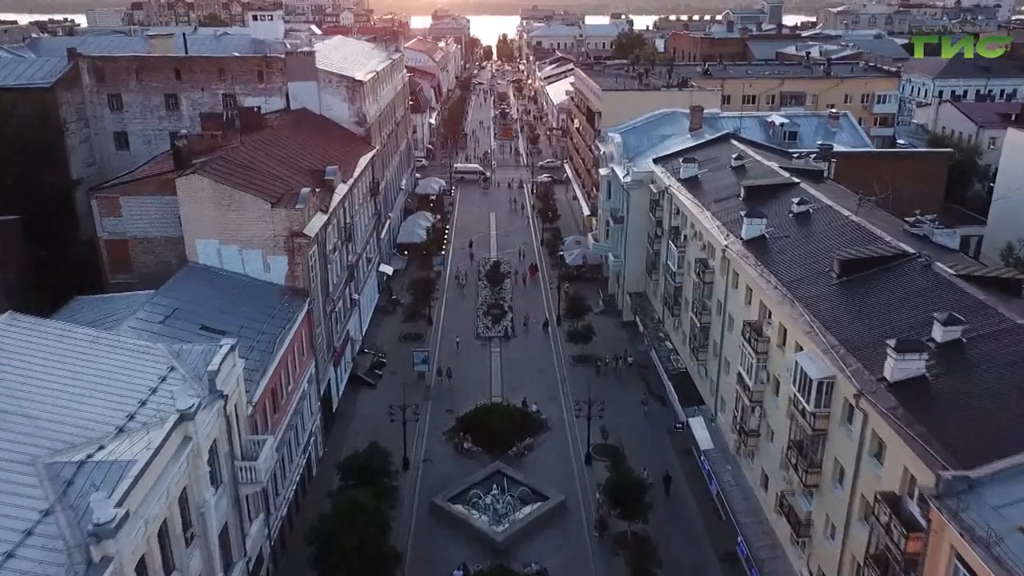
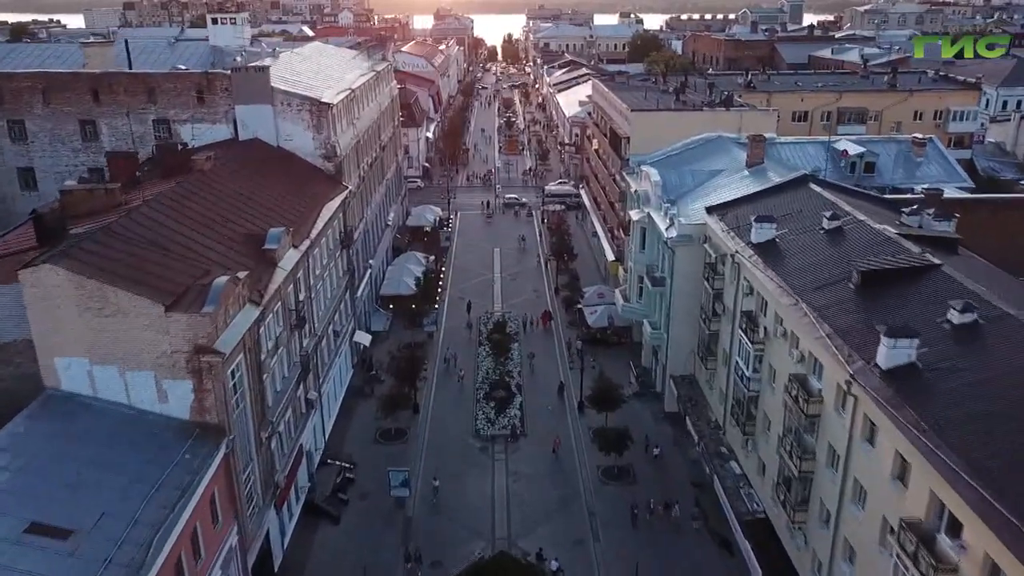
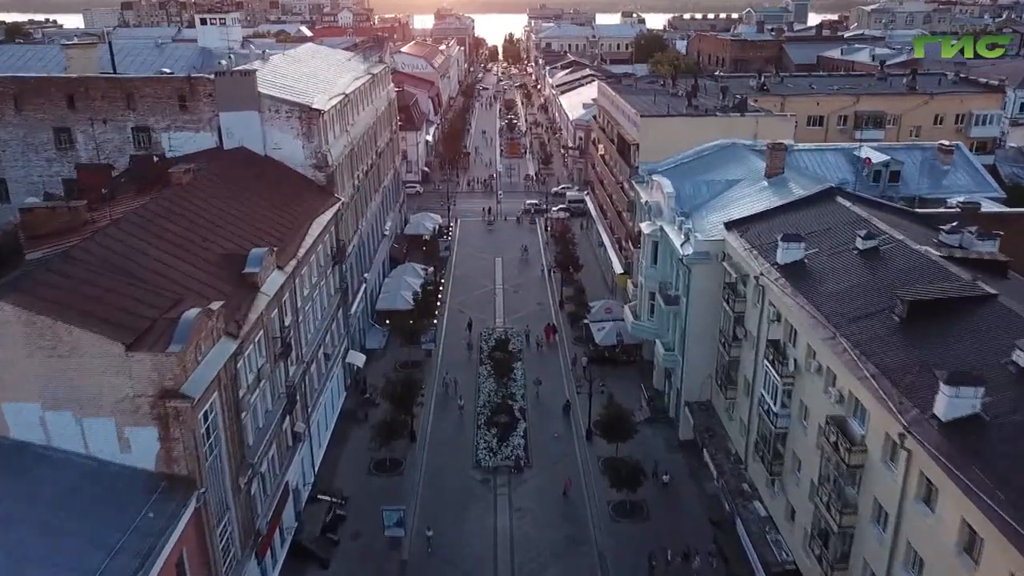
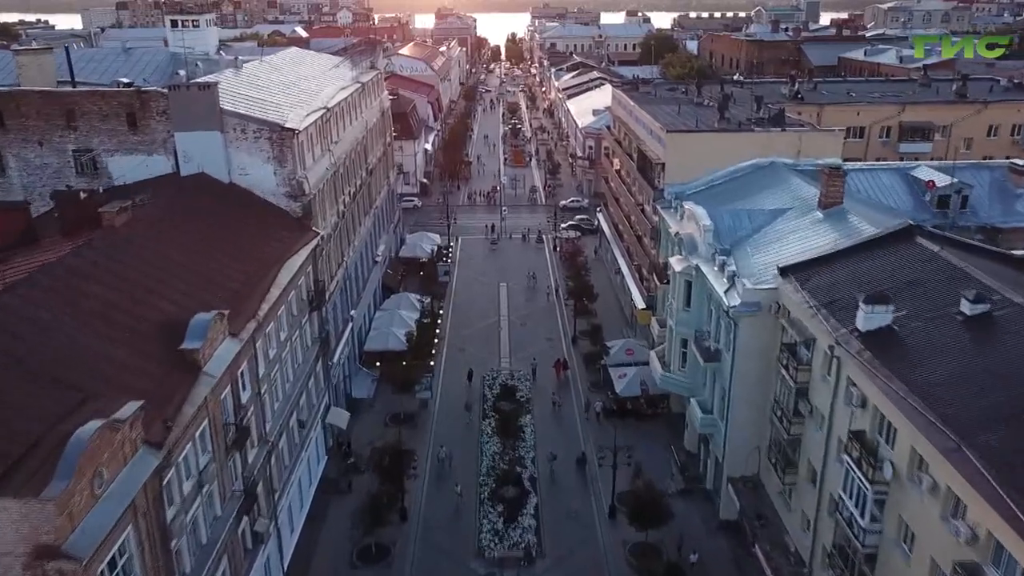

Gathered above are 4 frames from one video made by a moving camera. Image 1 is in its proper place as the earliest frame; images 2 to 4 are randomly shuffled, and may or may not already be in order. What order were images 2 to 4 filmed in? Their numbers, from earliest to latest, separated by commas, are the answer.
2, 3, 4
